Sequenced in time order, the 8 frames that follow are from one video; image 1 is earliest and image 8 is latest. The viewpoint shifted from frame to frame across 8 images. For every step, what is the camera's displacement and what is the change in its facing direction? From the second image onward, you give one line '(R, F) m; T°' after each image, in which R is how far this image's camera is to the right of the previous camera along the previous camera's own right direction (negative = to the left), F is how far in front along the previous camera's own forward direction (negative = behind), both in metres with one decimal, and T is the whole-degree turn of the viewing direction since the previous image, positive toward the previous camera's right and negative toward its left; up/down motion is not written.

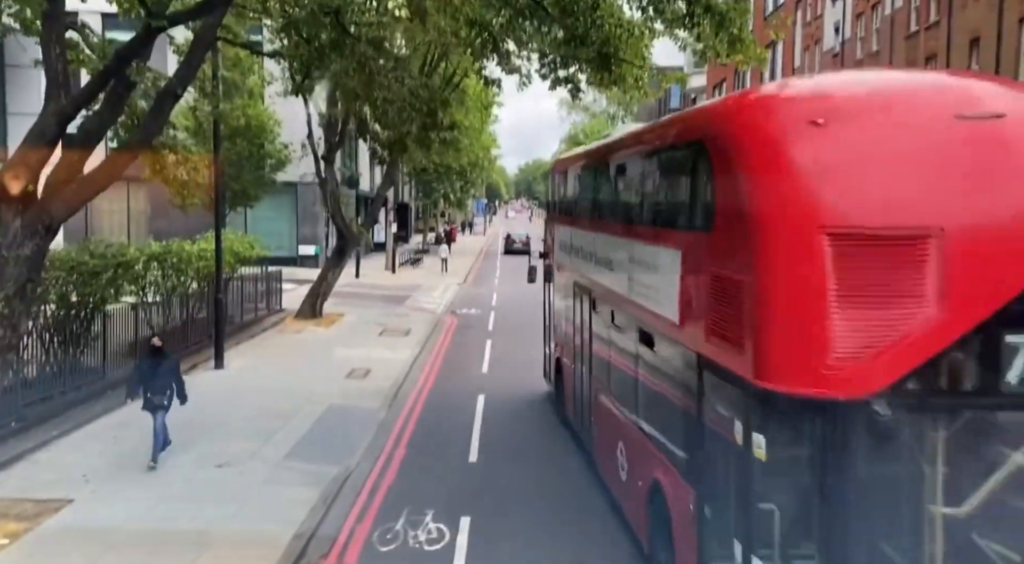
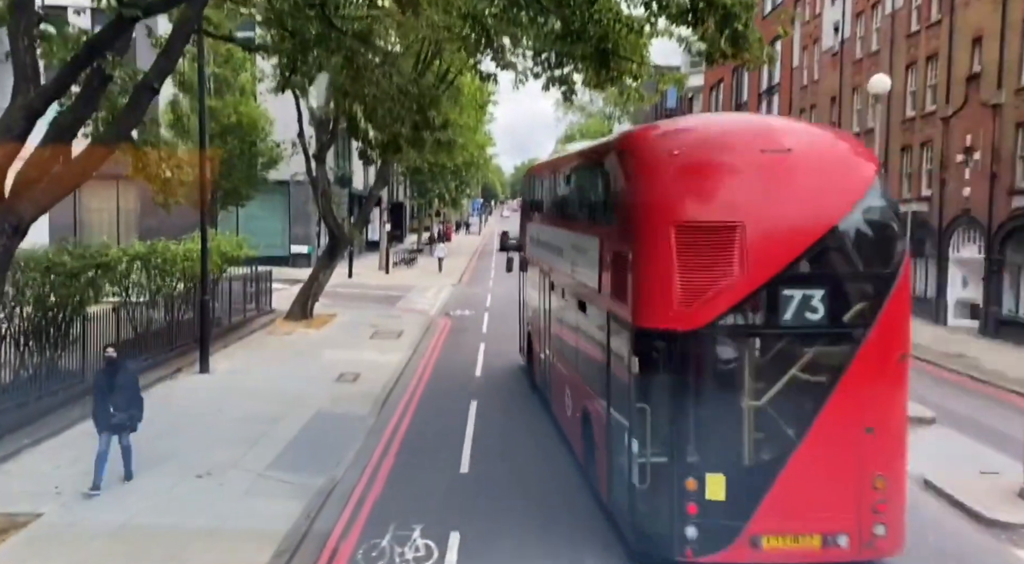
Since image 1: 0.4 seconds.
(0.0, +0.4) m; 0°
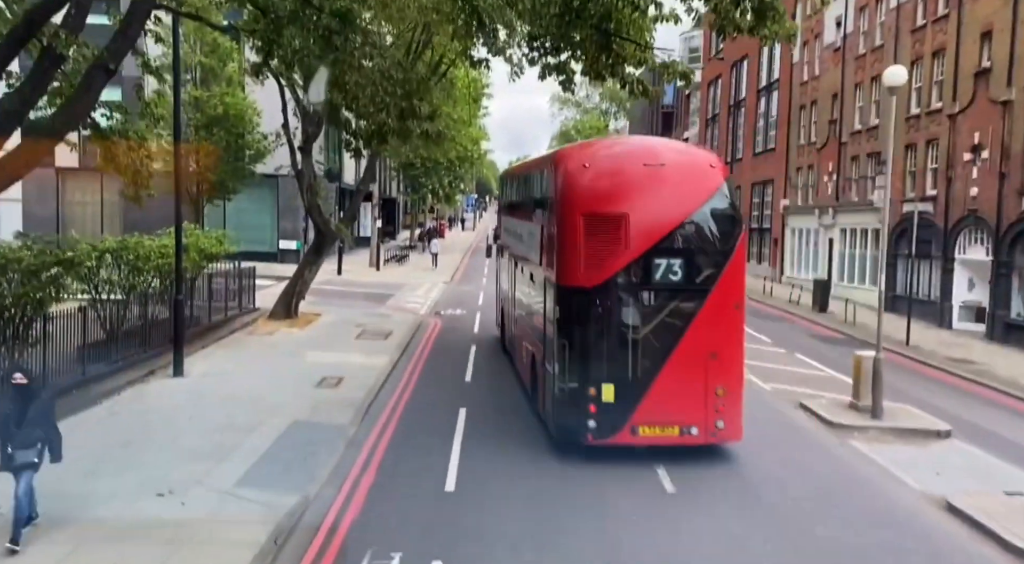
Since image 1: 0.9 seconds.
(0.0, +0.8) m; 0°
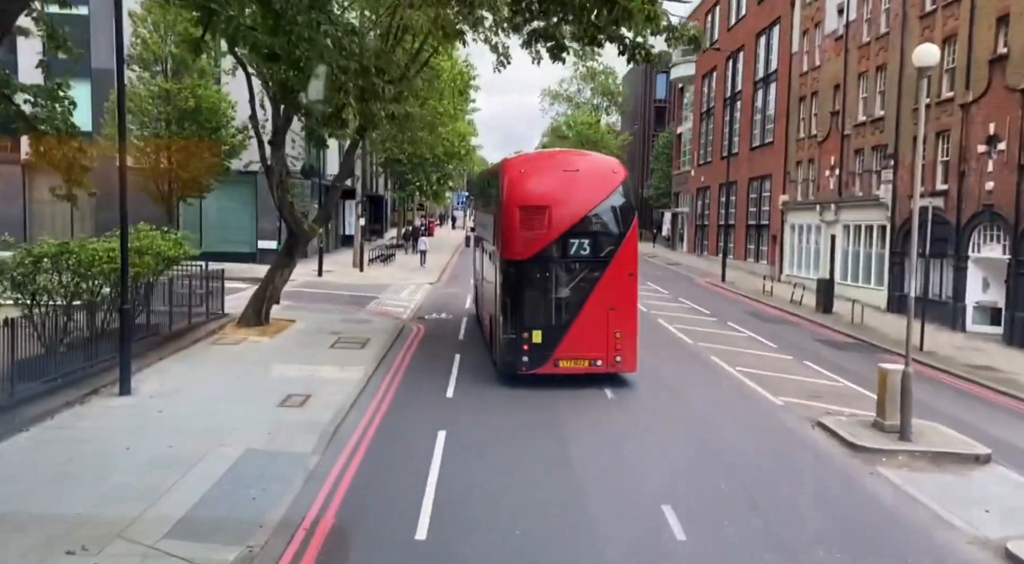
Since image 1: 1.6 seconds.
(+0.1, +1.4) m; +1°
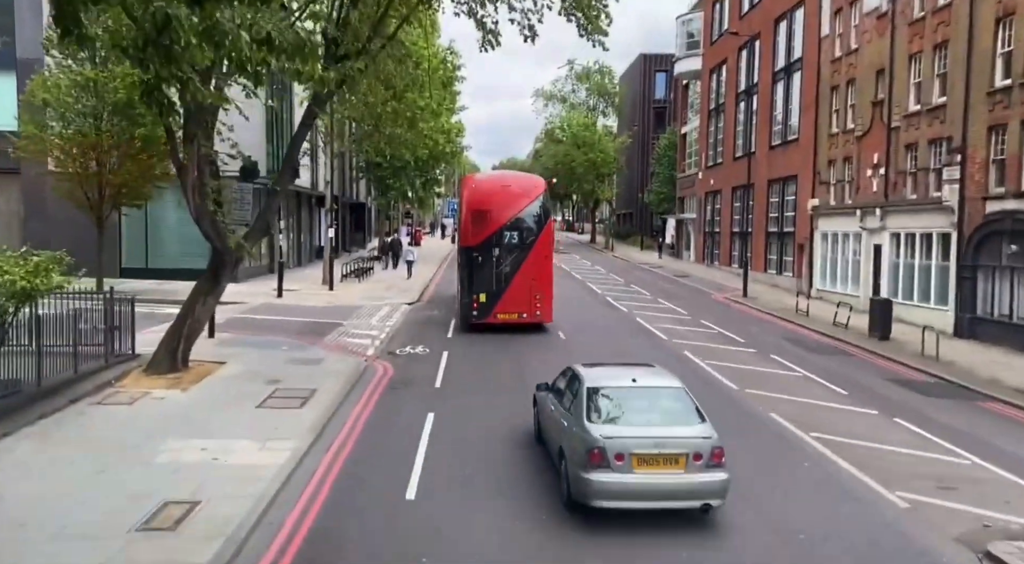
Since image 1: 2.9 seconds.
(0.0, +4.4) m; +1°
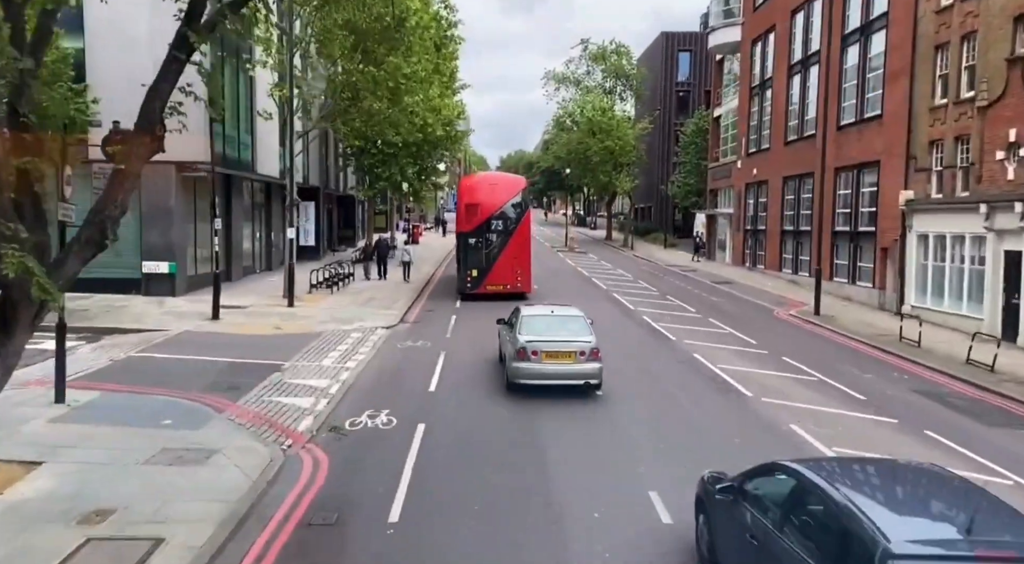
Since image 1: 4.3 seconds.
(-0.1, +6.6) m; -1°
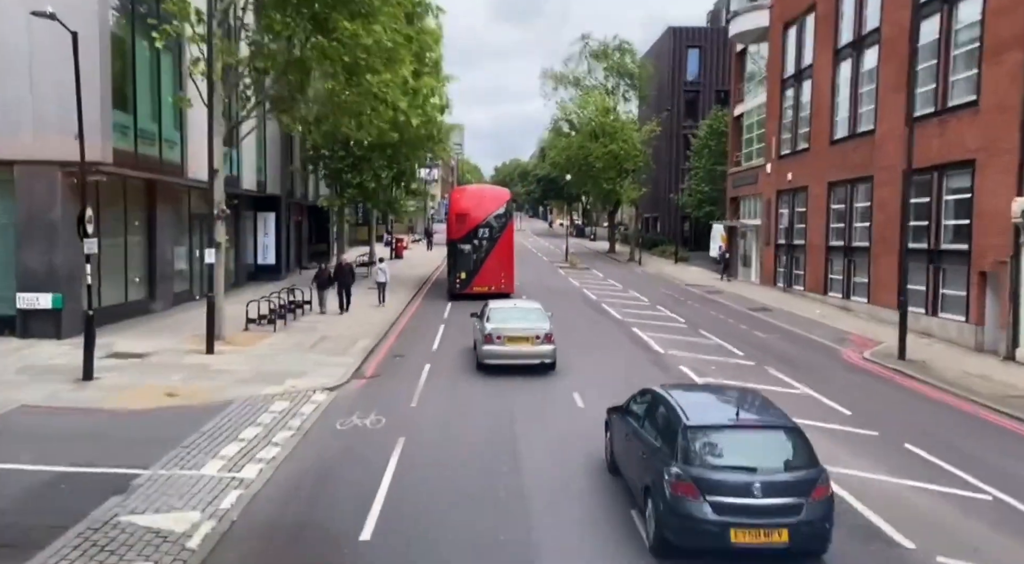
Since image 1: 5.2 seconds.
(+0.1, +5.9) m; 0°
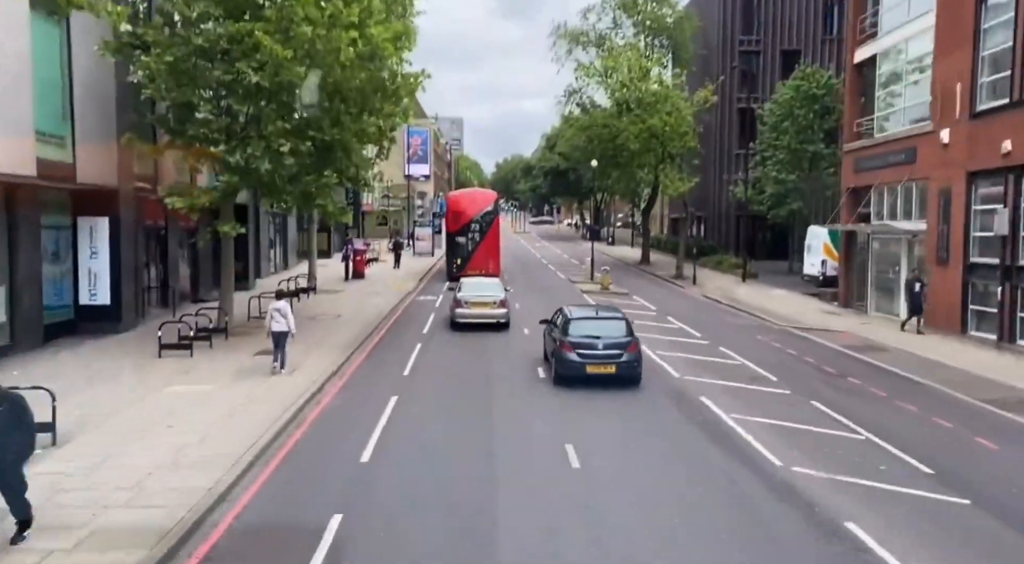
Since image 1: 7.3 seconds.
(-0.1, +15.0) m; 0°
